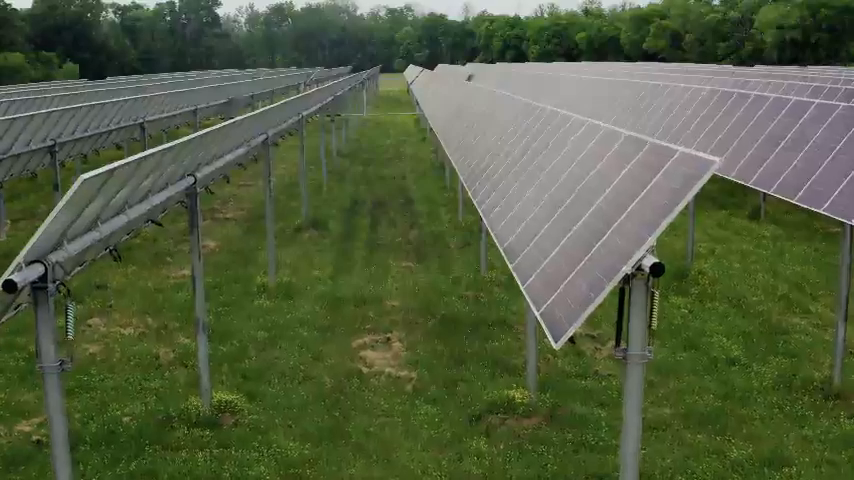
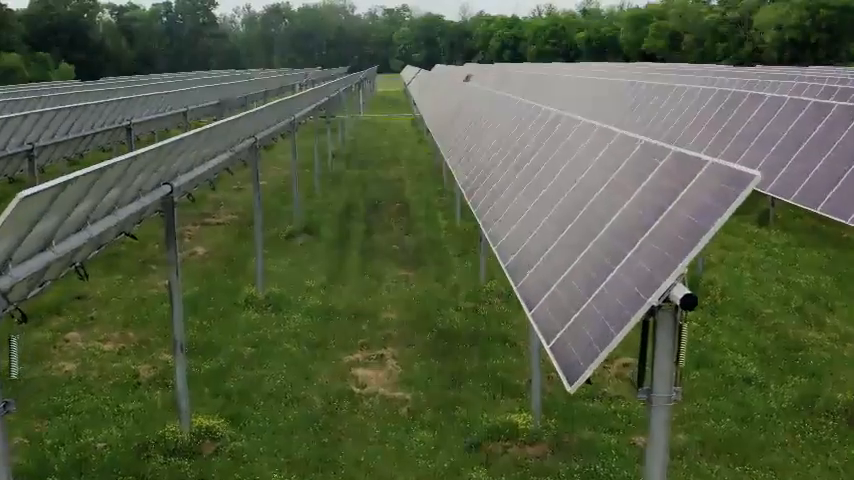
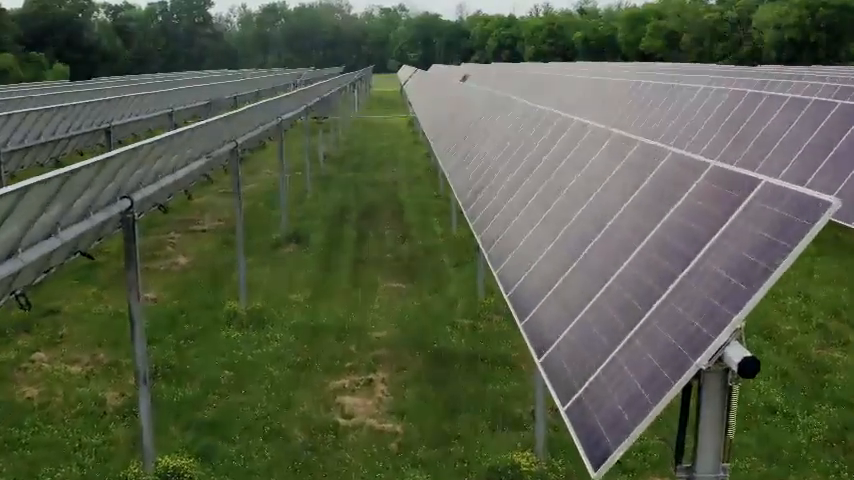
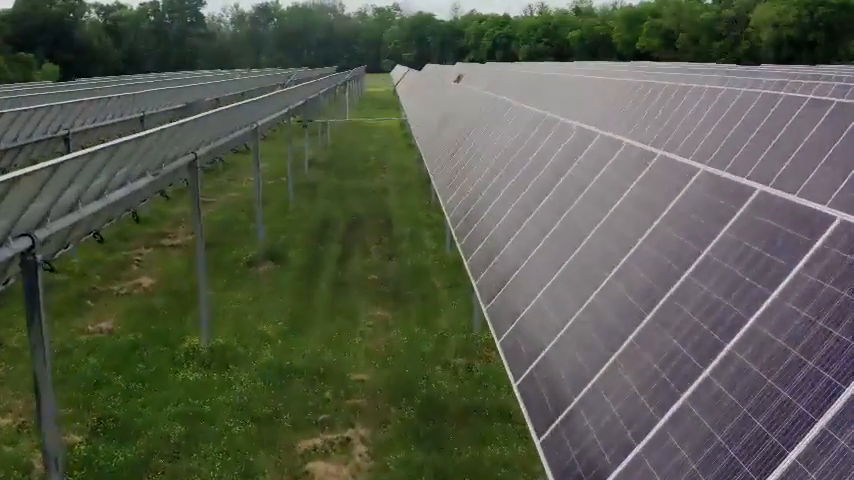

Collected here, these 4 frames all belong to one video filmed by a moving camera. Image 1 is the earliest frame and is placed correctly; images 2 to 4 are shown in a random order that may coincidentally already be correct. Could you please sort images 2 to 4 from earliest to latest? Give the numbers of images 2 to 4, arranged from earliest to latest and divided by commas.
2, 3, 4
